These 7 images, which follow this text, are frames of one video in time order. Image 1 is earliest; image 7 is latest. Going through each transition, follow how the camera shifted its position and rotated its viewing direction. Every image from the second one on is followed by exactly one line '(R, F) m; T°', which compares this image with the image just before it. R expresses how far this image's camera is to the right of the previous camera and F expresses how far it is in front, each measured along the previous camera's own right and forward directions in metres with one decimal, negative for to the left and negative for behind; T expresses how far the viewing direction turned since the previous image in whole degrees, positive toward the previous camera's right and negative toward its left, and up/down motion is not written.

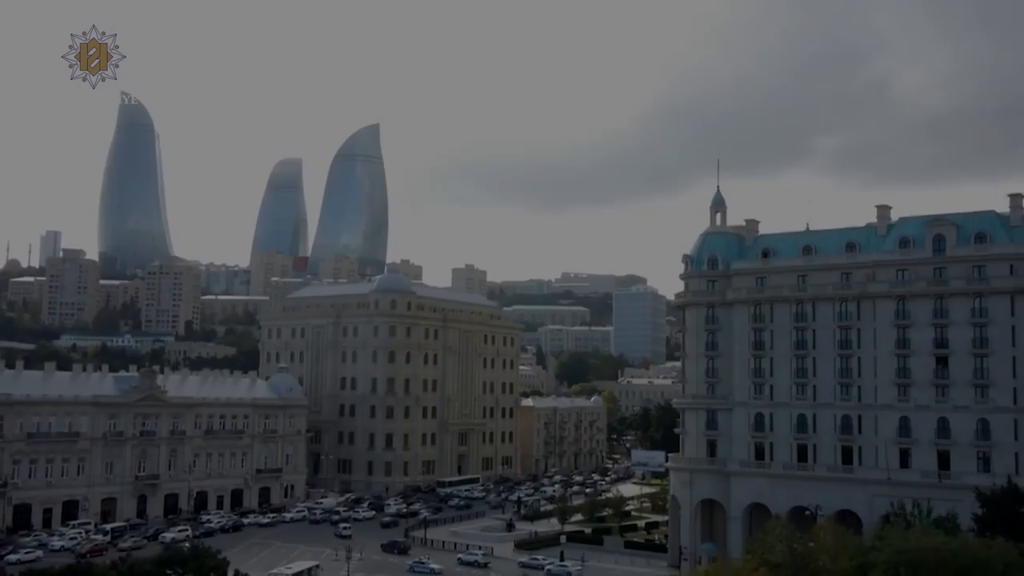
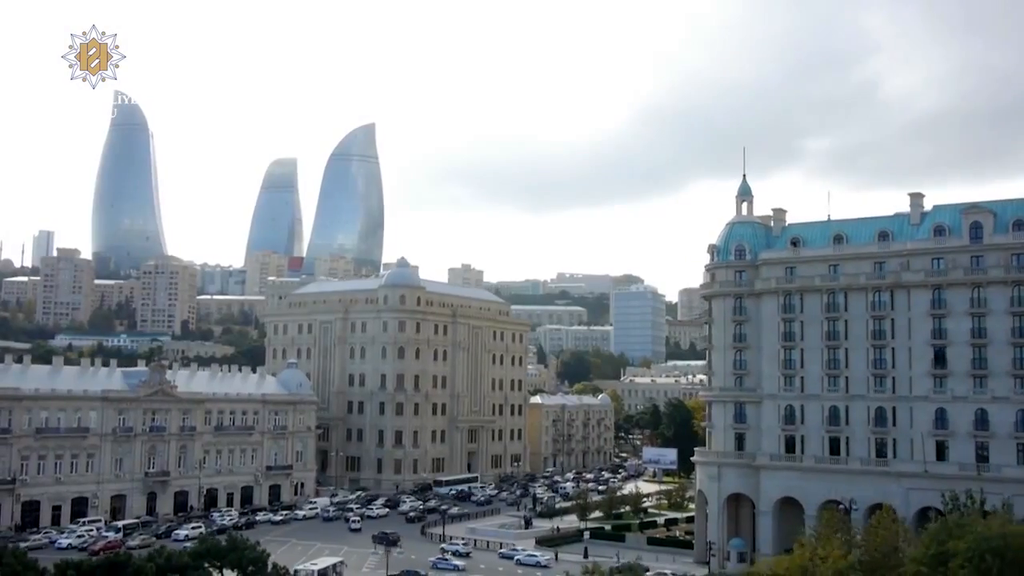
(-2.3, +1.7) m; 0°
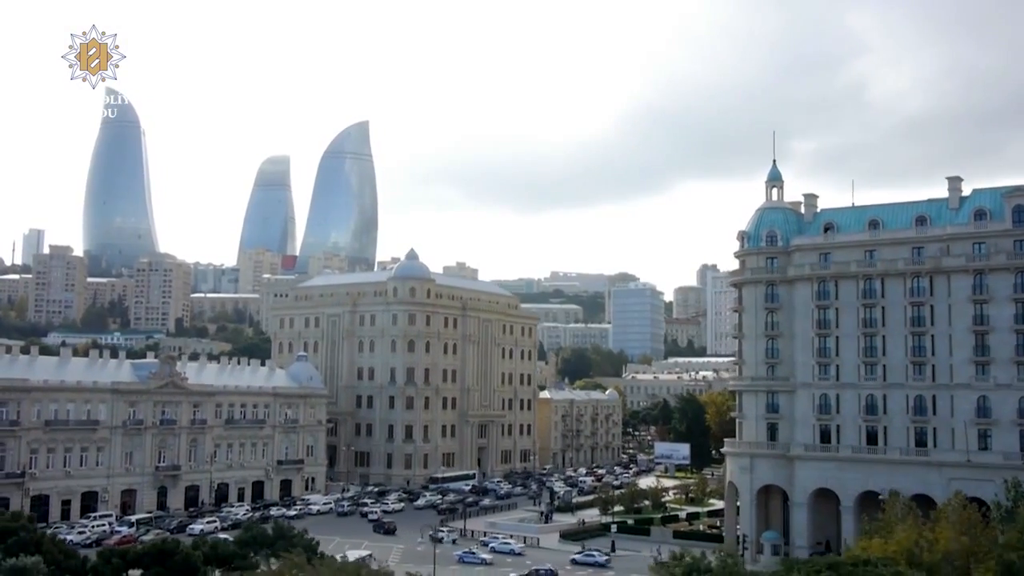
(-2.6, +2.0) m; +1°
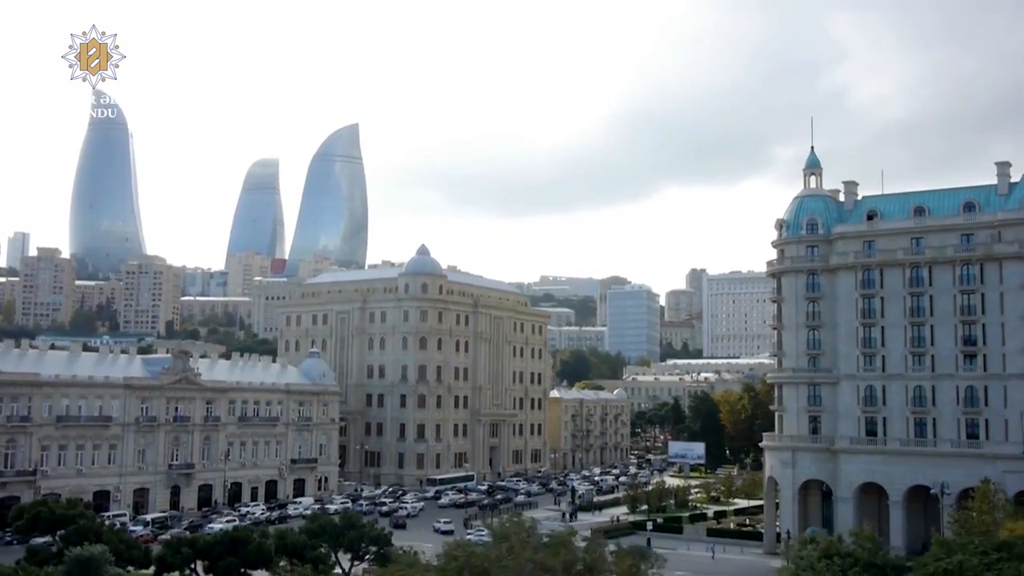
(-3.4, +2.4) m; +1°
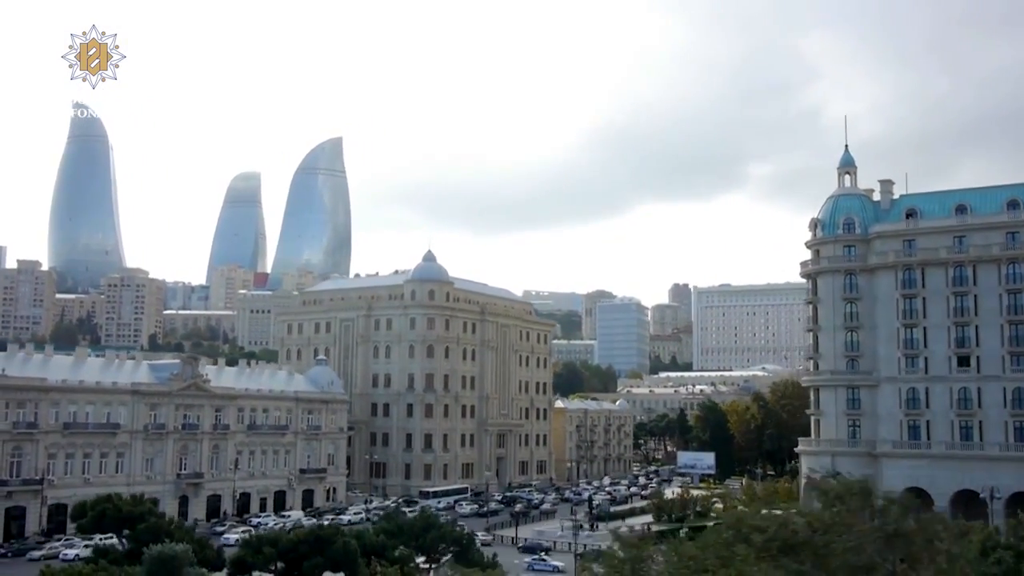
(-3.6, +2.3) m; +1°
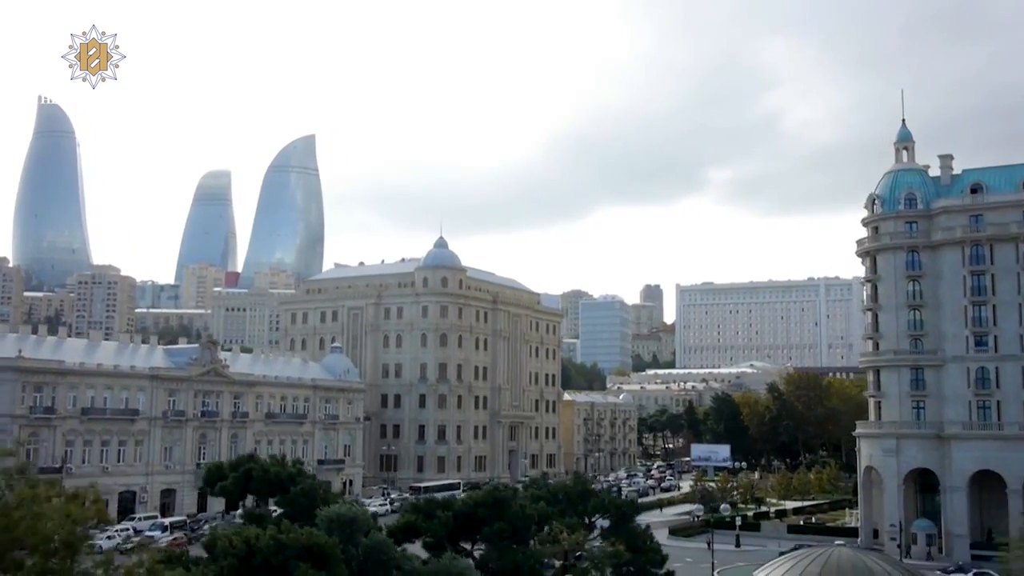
(-5.7, +3.3) m; +2°
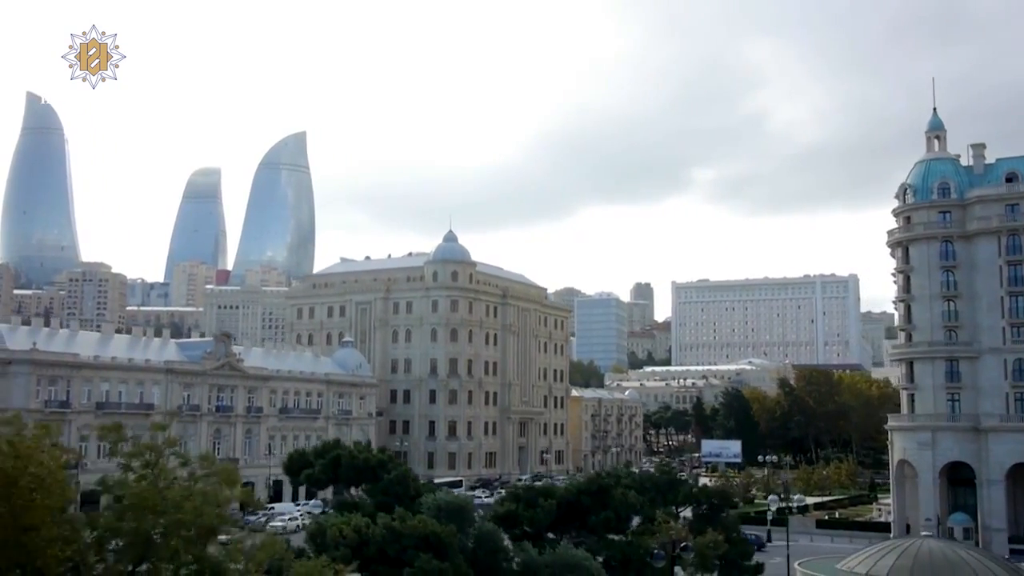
(-2.6, +1.4) m; +1°
